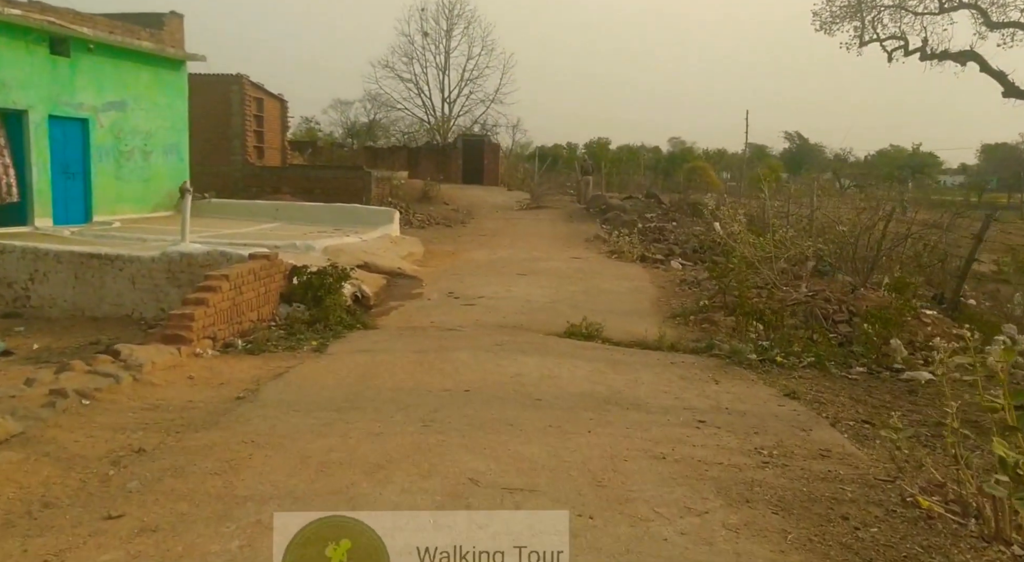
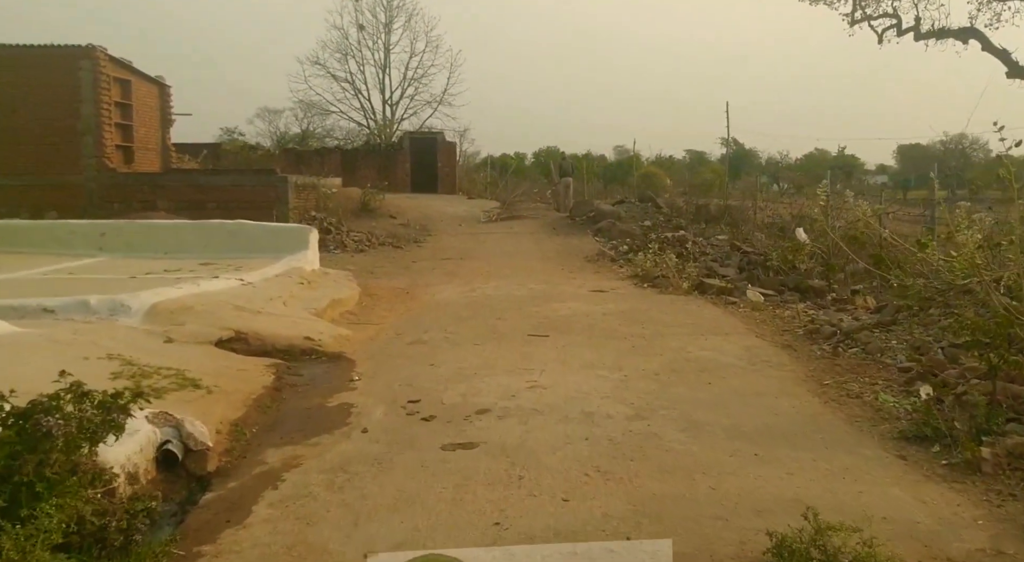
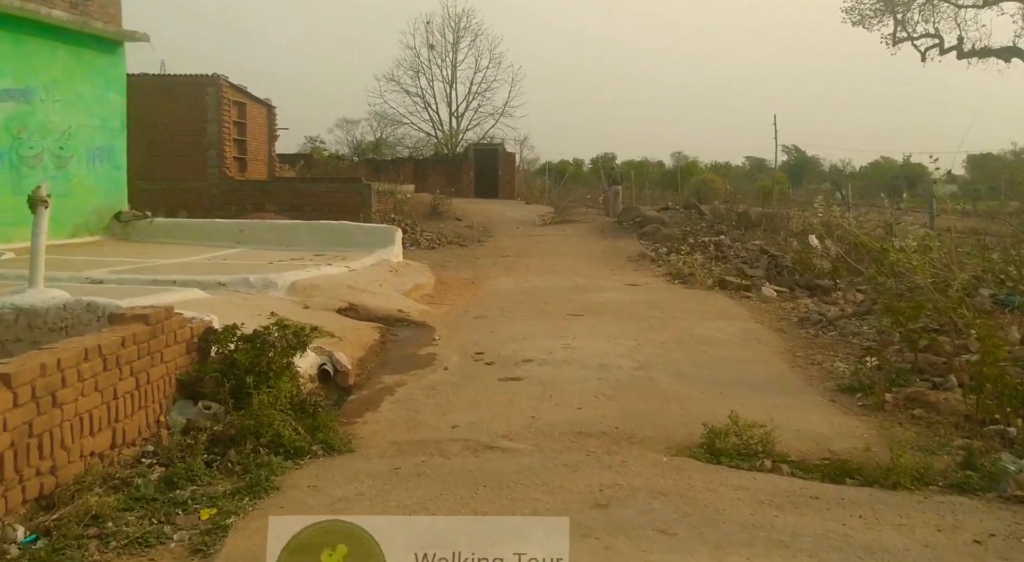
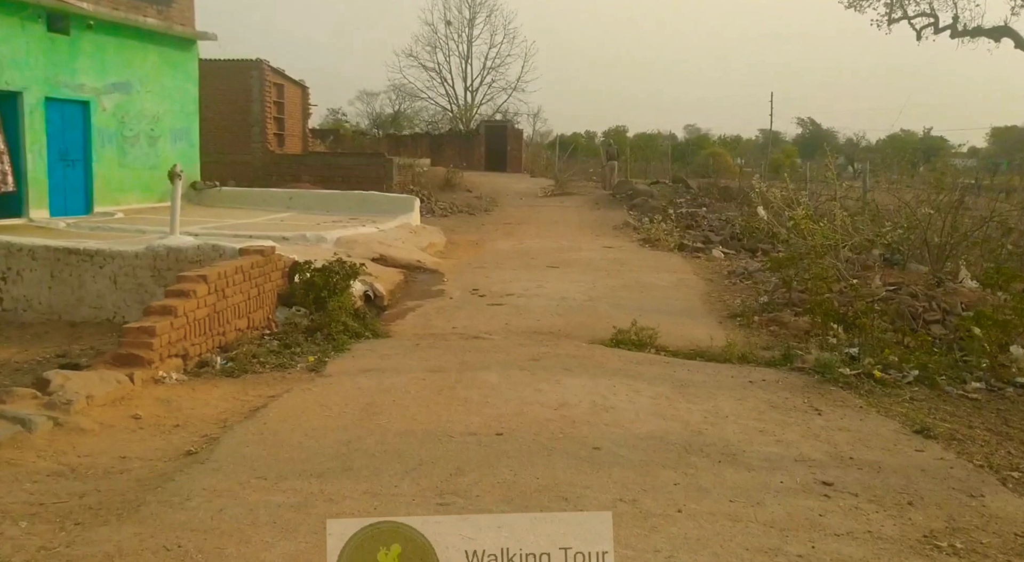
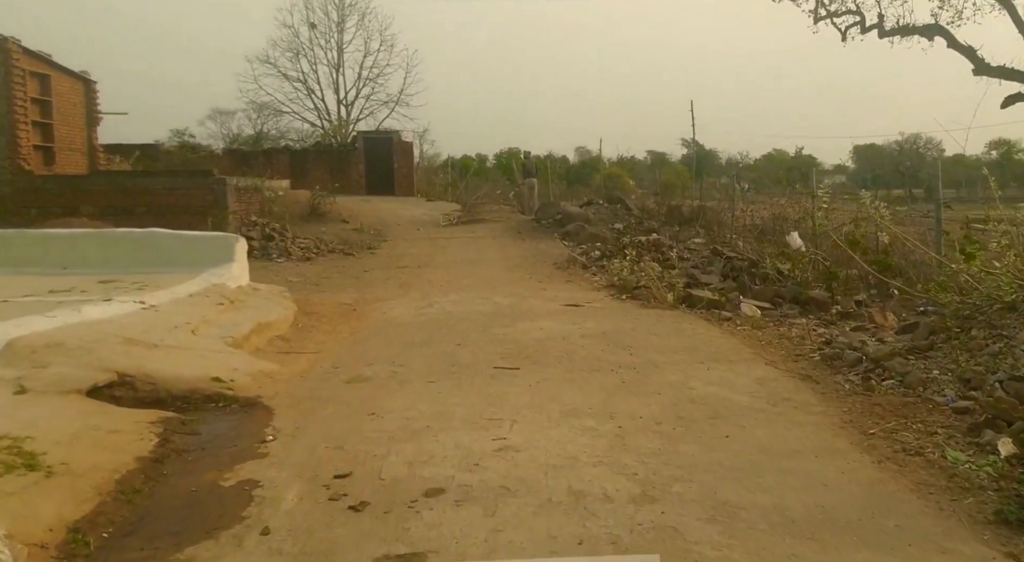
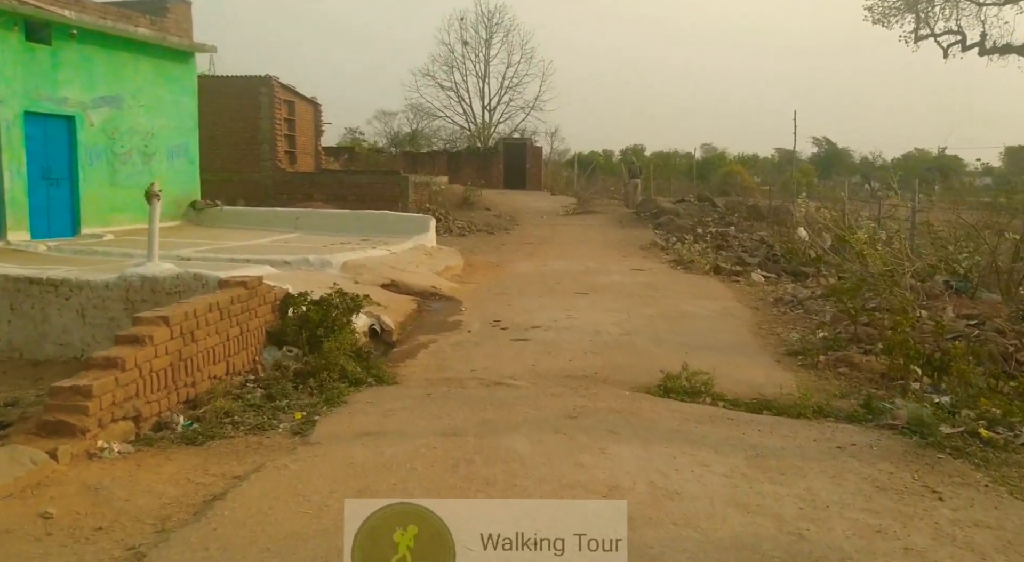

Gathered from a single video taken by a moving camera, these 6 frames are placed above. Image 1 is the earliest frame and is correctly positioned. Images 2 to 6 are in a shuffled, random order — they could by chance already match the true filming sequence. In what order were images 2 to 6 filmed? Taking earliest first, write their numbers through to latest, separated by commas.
4, 6, 3, 2, 5
